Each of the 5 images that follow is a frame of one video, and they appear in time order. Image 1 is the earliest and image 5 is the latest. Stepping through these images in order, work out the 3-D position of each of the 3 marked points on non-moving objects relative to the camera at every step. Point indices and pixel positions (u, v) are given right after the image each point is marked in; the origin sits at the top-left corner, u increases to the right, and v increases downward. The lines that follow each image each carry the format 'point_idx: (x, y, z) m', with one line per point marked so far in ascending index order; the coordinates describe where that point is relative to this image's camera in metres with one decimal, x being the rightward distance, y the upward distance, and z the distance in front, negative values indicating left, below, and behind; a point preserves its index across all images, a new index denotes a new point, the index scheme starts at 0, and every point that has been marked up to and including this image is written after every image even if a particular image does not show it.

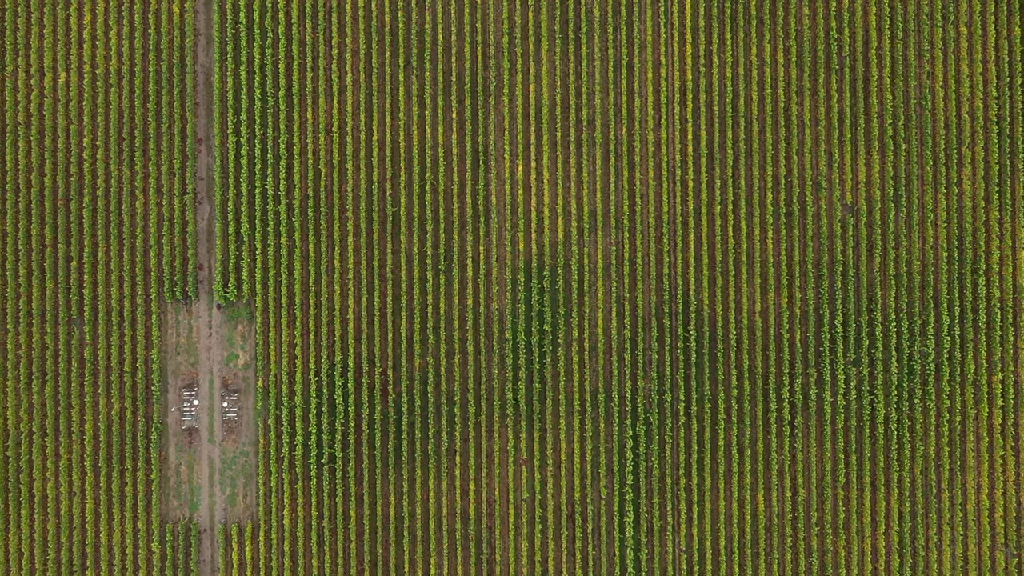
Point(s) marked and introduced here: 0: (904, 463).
0: (+10.0, -4.4, +14.8) m
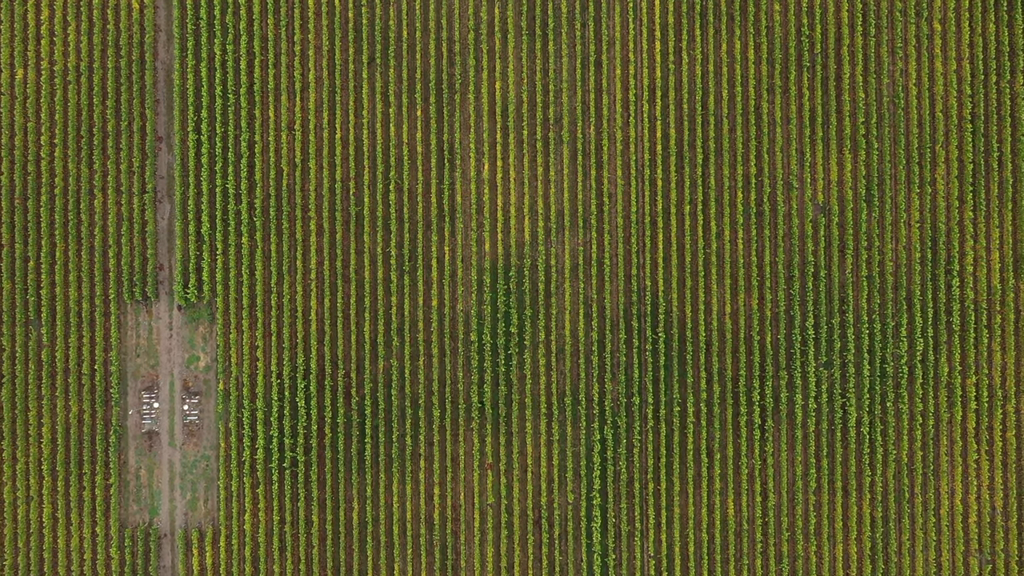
0: (+9.1, -4.5, +14.6) m
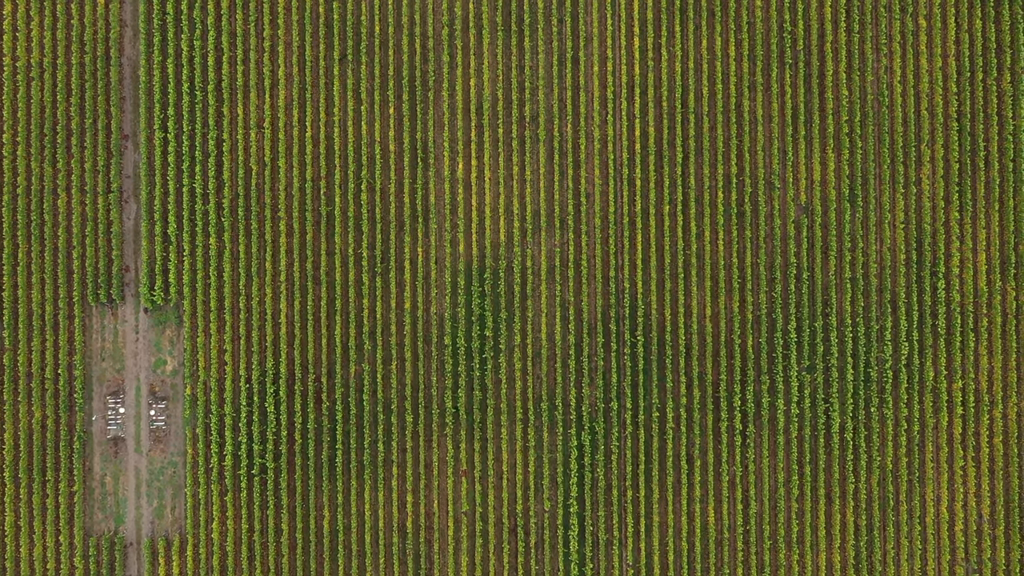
0: (+8.5, -4.5, +14.2) m
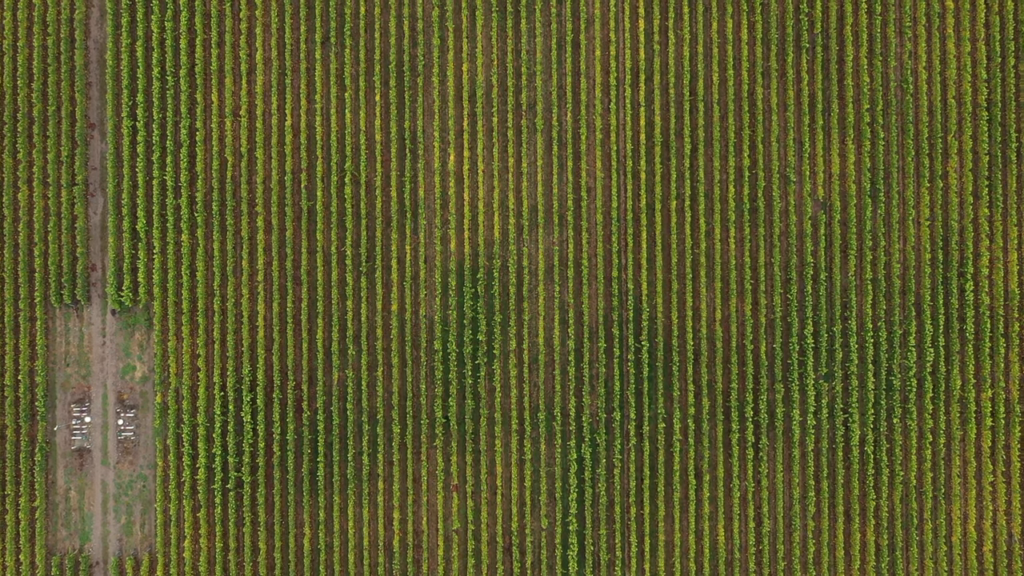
0: (+8.4, -4.6, +13.2) m
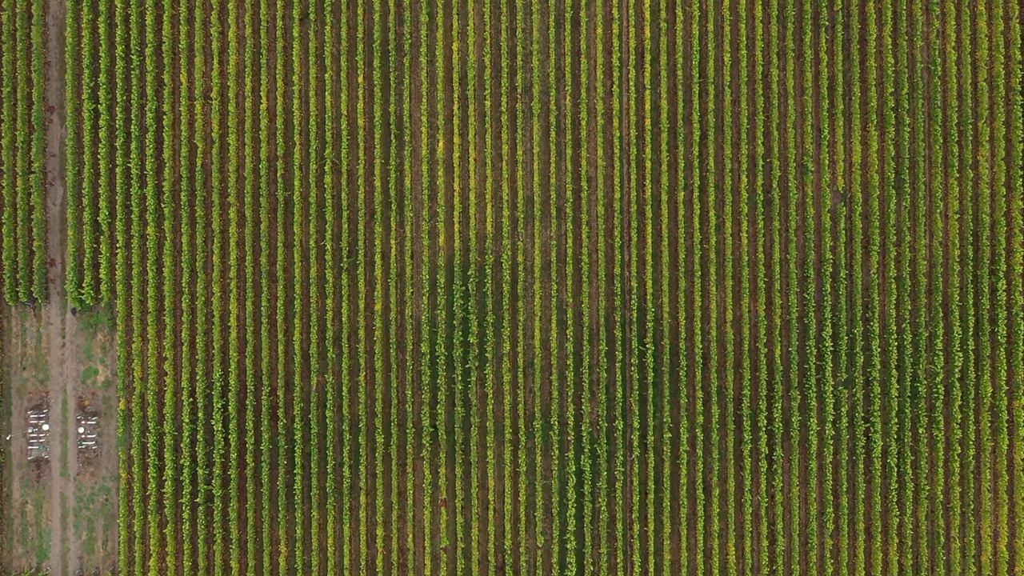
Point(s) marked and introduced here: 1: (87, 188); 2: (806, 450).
0: (+8.2, -4.5, +12.2) m
1: (-8.9, +2.1, +12.3) m
2: (+6.2, -3.4, +12.3) m
